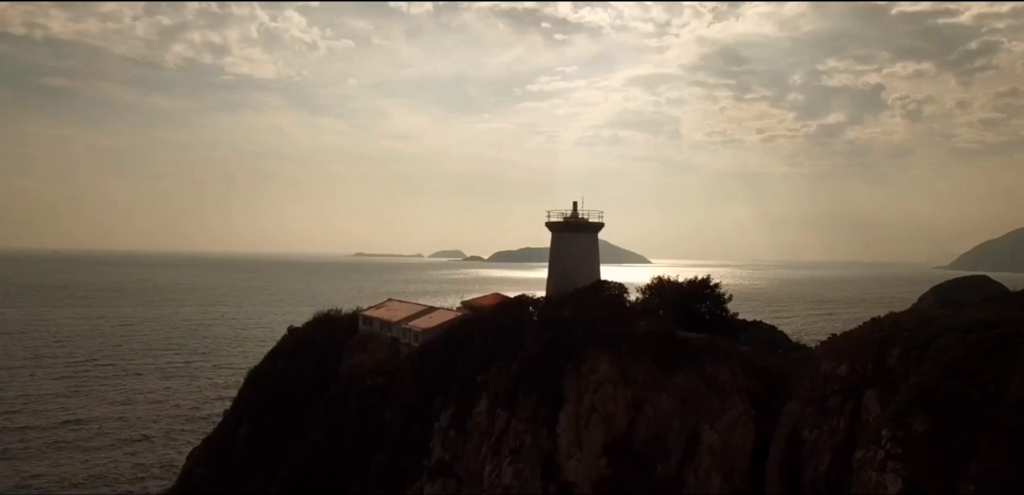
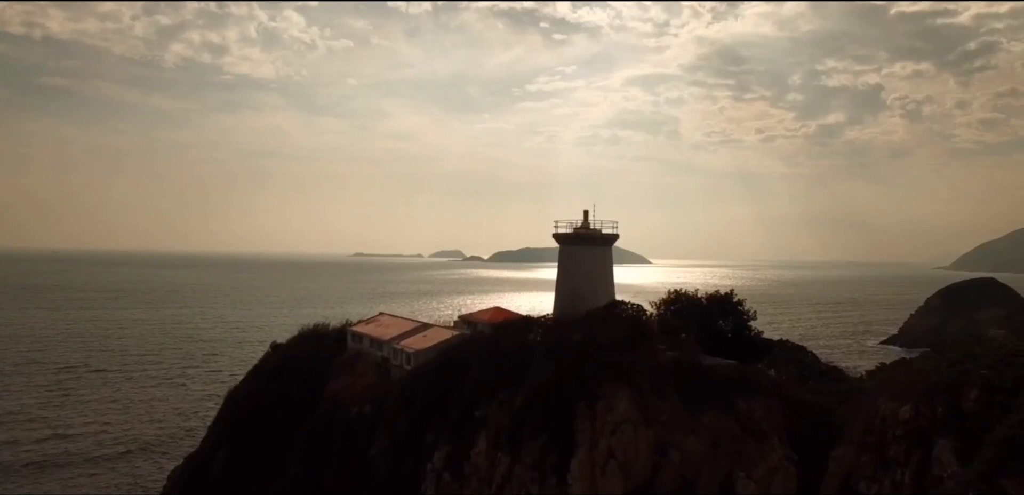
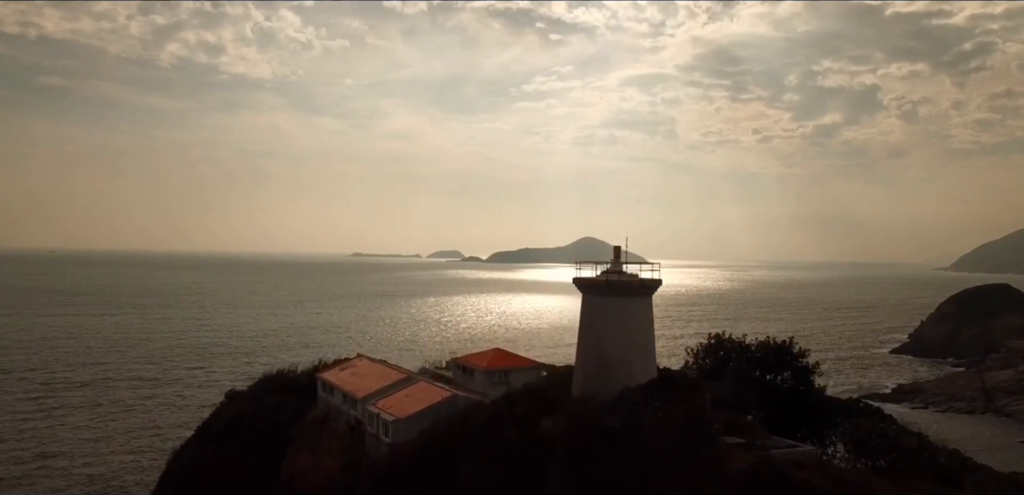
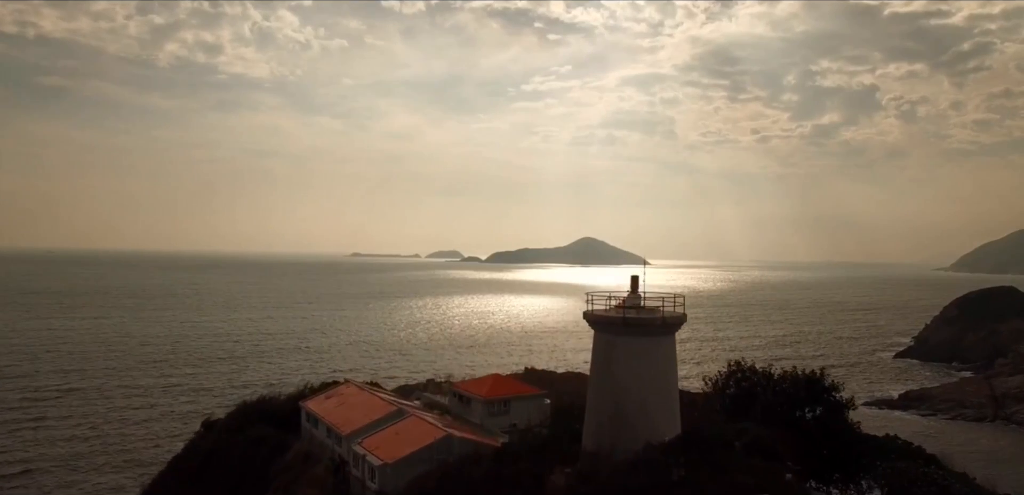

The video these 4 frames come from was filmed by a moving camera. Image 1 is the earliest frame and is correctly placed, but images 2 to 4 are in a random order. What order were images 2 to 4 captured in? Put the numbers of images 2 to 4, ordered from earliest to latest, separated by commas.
2, 3, 4
